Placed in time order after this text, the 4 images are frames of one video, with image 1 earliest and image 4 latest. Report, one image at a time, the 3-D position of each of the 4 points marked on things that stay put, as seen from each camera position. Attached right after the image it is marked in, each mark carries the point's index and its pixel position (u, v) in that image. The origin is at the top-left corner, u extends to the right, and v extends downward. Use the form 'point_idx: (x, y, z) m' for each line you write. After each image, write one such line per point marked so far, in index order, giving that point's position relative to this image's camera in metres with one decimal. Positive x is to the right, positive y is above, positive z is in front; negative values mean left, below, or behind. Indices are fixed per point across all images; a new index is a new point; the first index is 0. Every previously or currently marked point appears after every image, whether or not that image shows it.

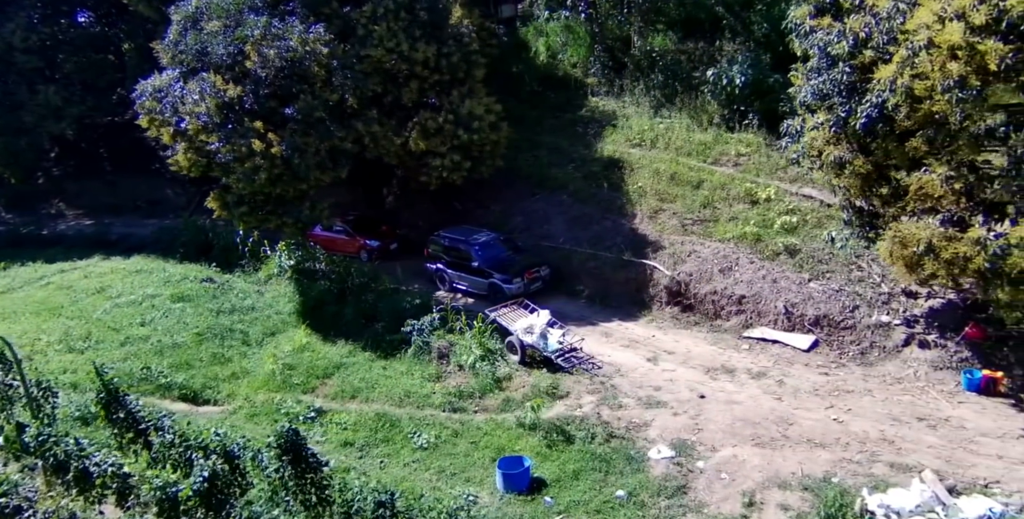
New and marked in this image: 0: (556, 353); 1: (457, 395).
0: (+0.8, -1.8, +14.0) m
1: (-1.0, -2.4, +13.4) m
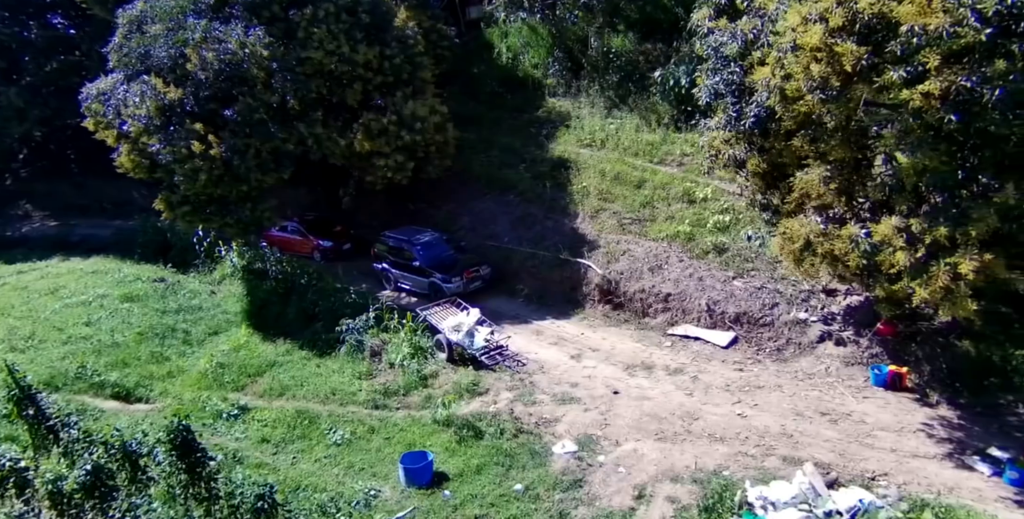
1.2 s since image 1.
0: (-0.6, -1.7, +14.2) m
1: (-2.4, -2.4, +13.6) m
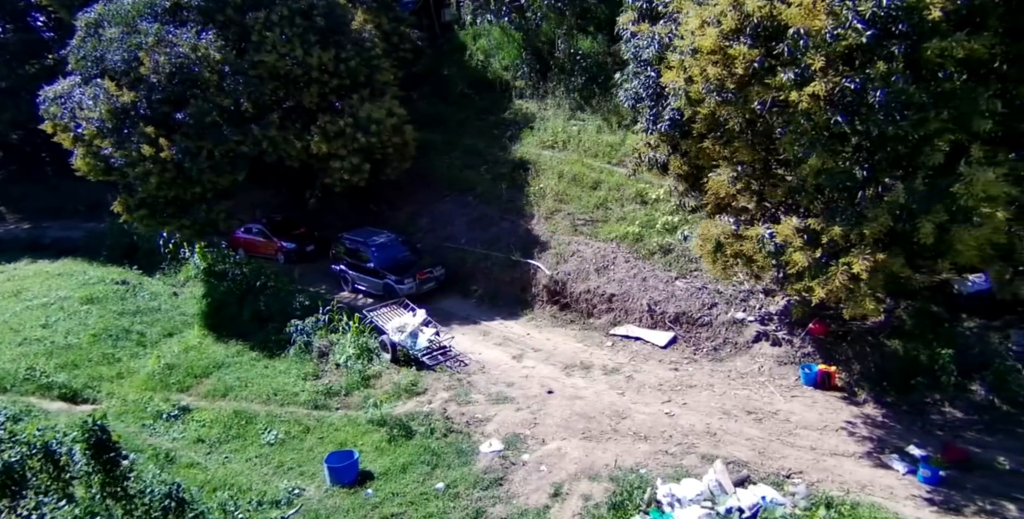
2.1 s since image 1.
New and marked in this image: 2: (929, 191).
0: (-1.7, -1.8, +14.3) m
1: (-3.5, -2.4, +13.7) m
2: (+4.4, +0.7, +8.0) m
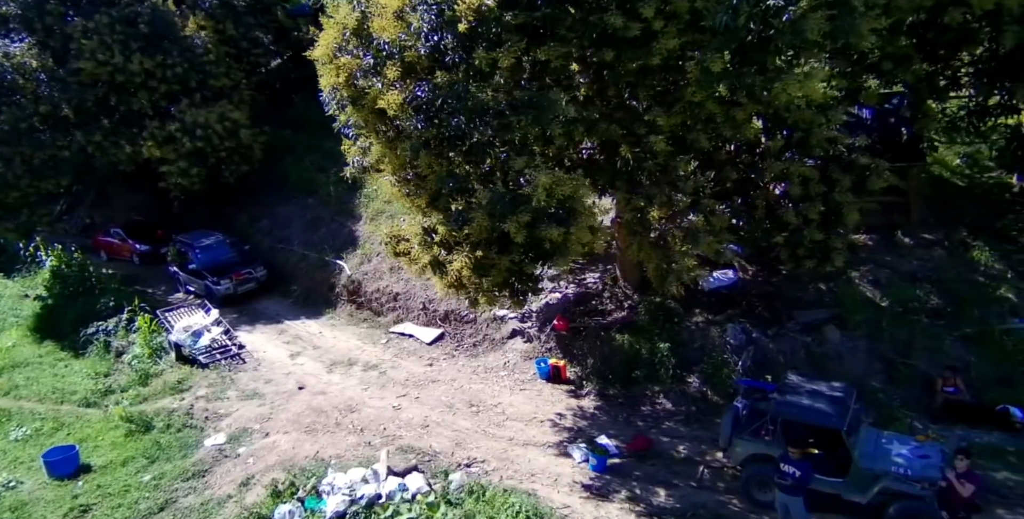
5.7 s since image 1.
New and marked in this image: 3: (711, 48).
0: (-6.1, -1.8, +14.7) m
1: (-7.8, -2.5, +14.1) m
2: (0.0, +0.7, +8.4) m
3: (+2.2, +2.3, +8.1) m
